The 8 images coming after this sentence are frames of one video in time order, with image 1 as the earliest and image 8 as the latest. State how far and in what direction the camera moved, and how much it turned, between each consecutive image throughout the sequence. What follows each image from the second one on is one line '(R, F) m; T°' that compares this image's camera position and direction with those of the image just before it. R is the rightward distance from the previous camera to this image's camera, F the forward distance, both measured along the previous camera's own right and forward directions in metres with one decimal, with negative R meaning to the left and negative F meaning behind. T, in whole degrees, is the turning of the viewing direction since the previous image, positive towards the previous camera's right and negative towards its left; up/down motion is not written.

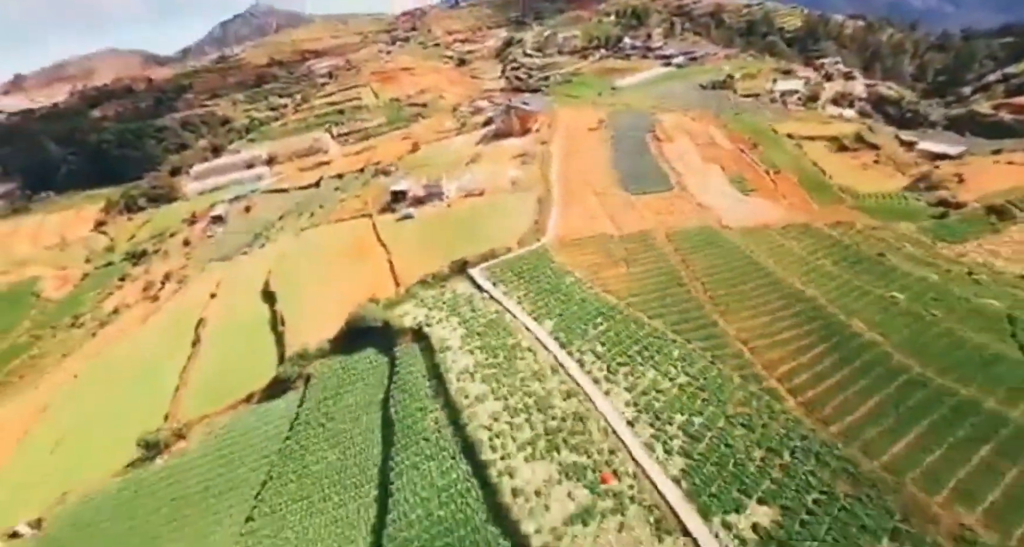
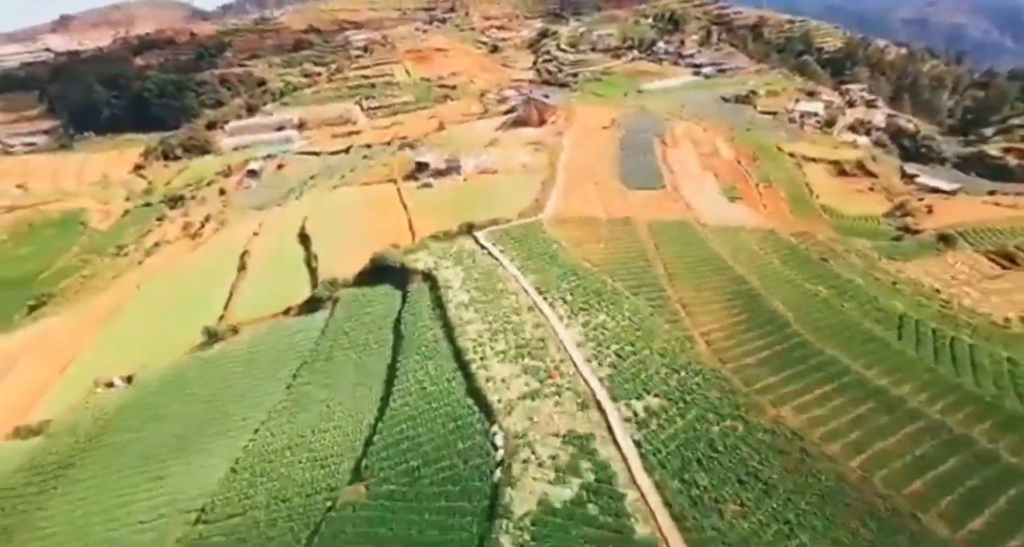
(+0.3, -1.5) m; -1°
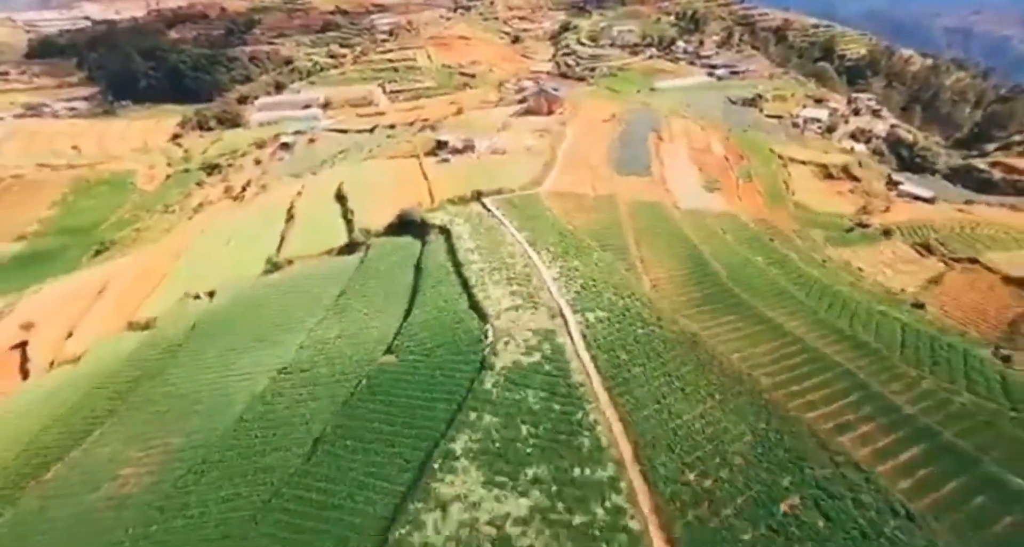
(+0.3, -2.0) m; -1°
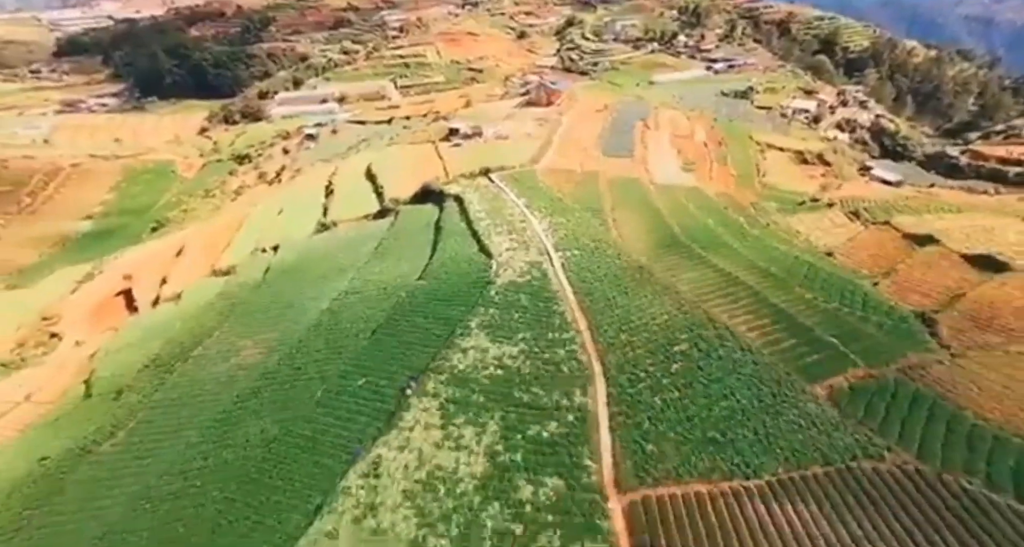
(+0.2, -2.5) m; -1°
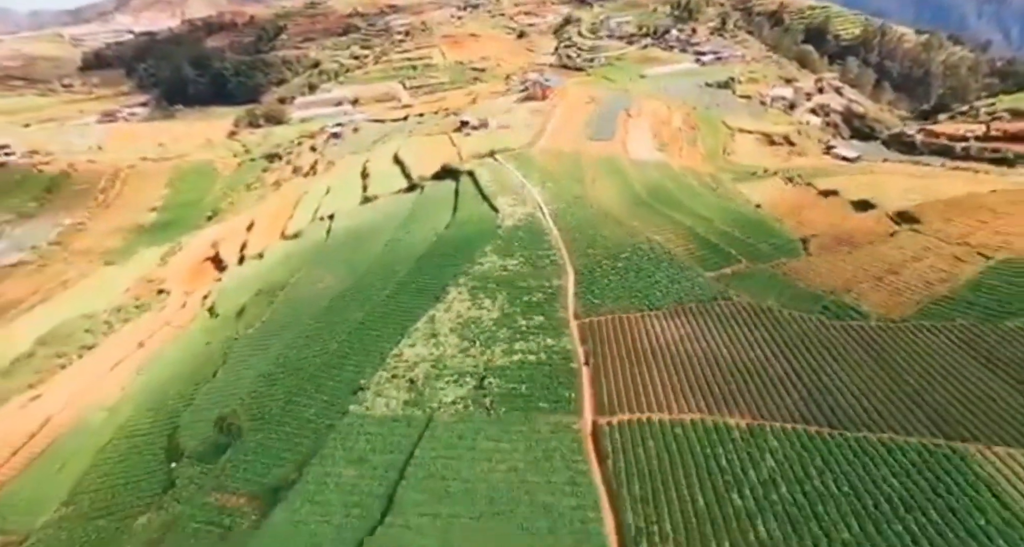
(+0.1, -3.5) m; -1°
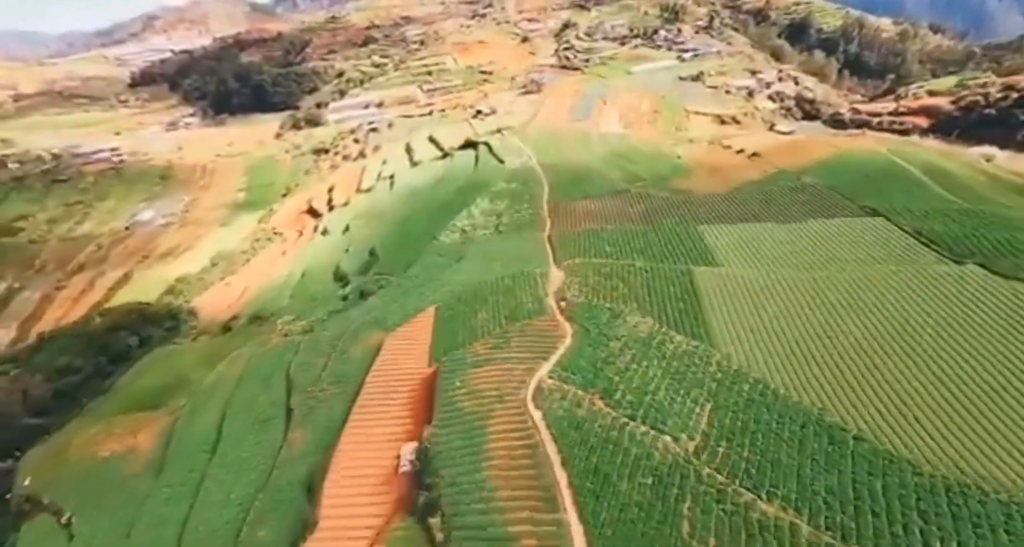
(+0.3, -7.0) m; -2°
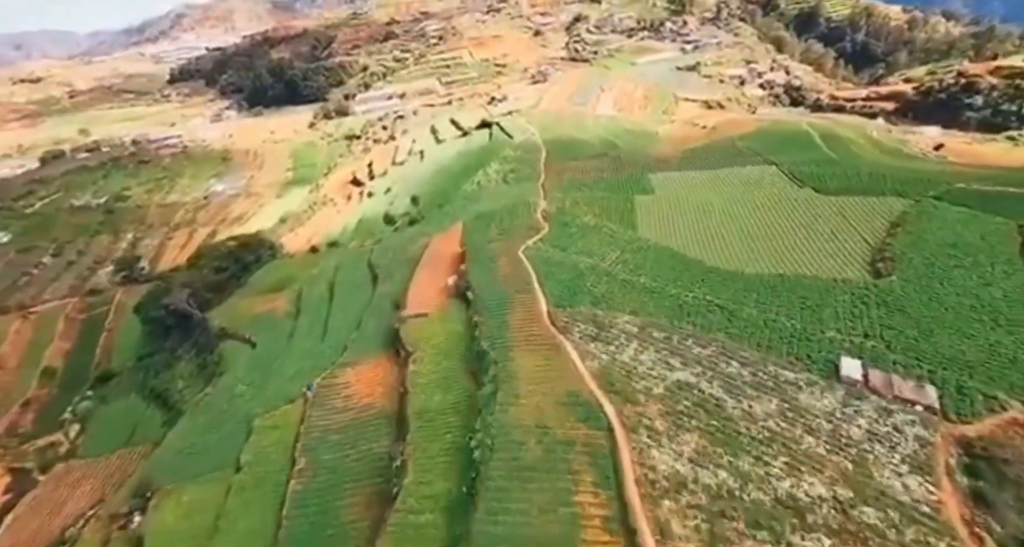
(+0.4, -4.8) m; -2°
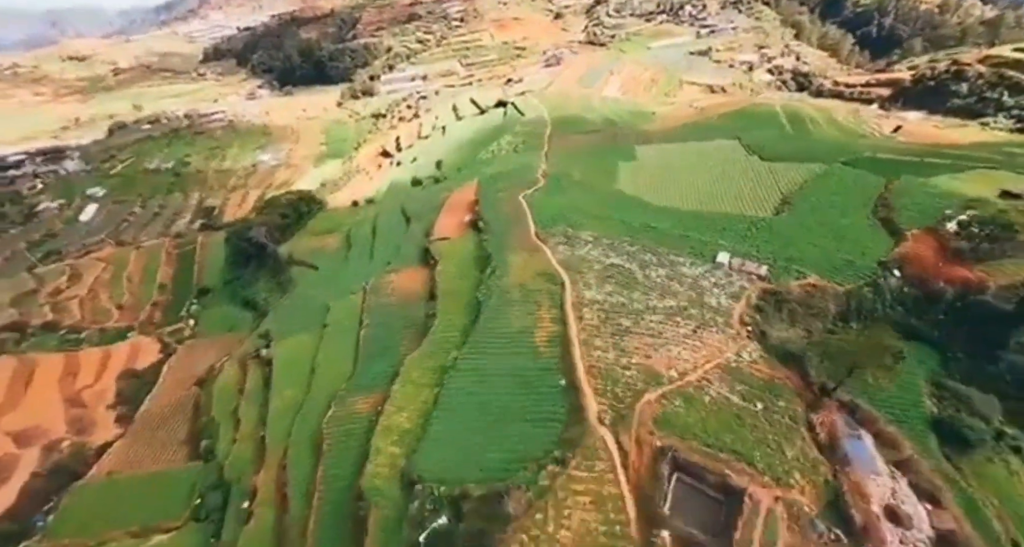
(+0.5, -3.5) m; -2°
